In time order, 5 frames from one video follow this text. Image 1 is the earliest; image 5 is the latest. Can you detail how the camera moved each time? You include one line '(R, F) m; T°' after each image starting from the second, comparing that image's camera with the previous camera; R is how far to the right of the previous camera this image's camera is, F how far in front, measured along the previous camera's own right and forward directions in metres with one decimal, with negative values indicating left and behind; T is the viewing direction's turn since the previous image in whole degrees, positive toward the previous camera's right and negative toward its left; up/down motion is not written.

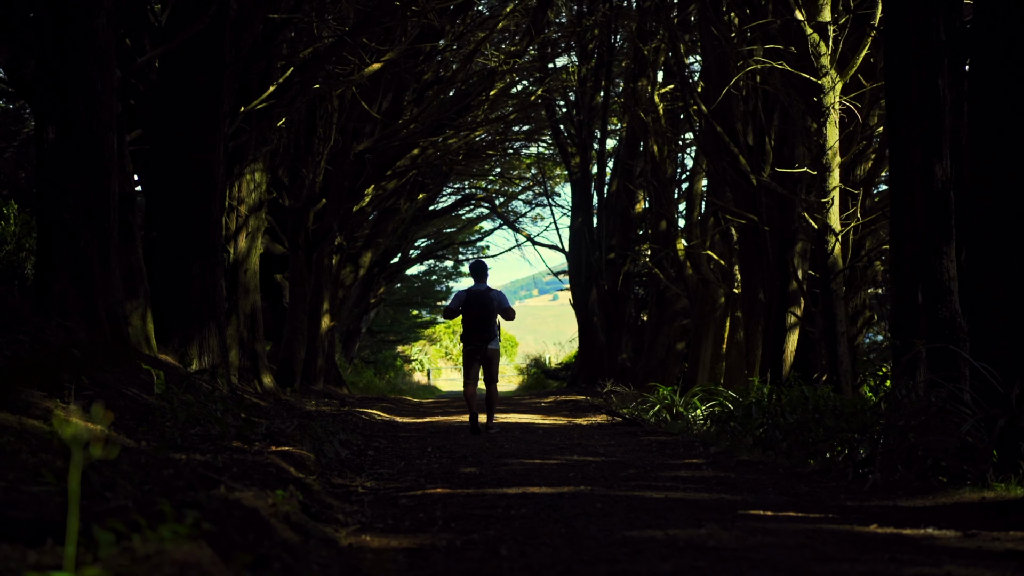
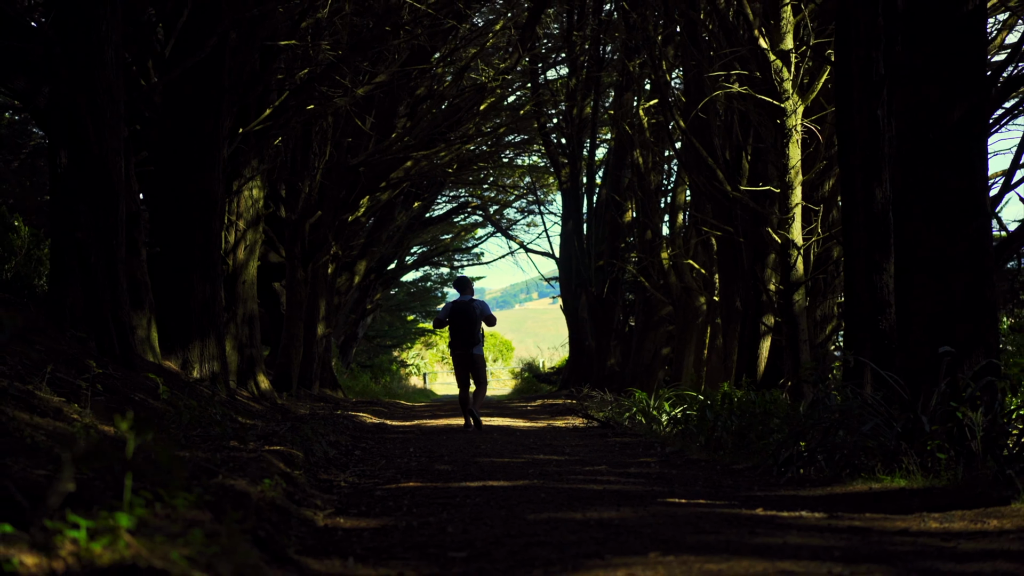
(+0.2, -0.7) m; 0°
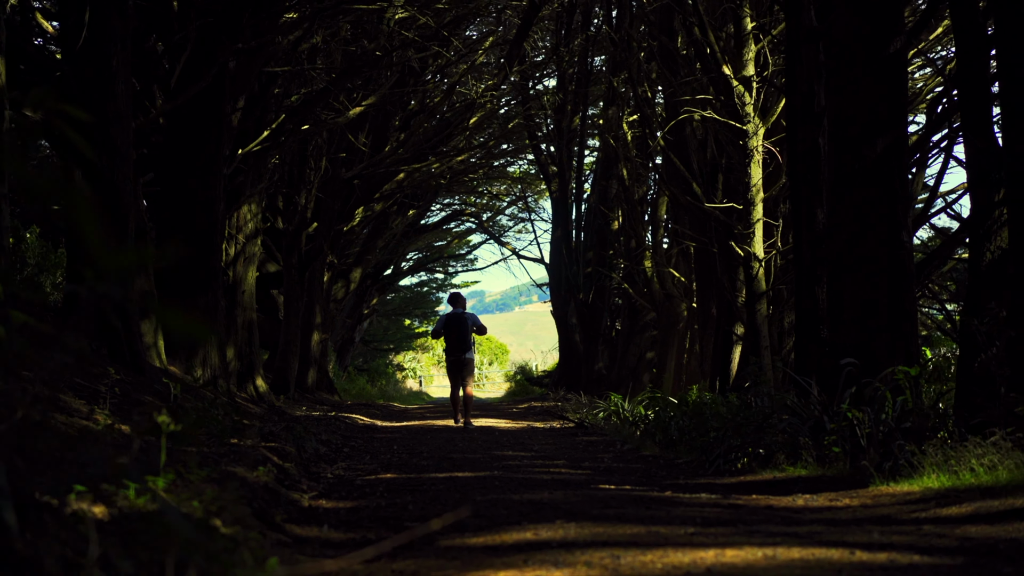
(+0.2, -0.9) m; 0°
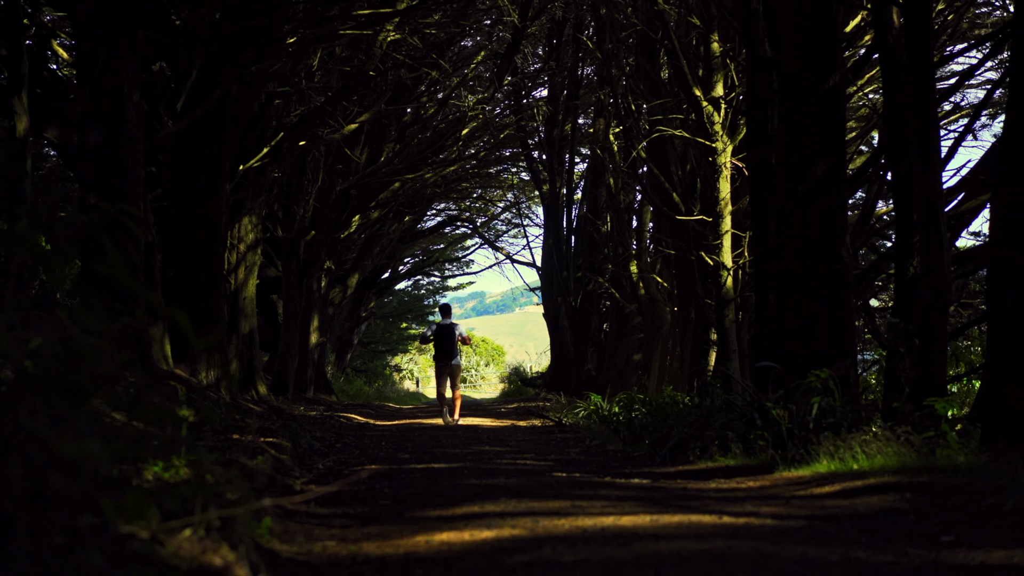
(+0.2, -0.8) m; 0°
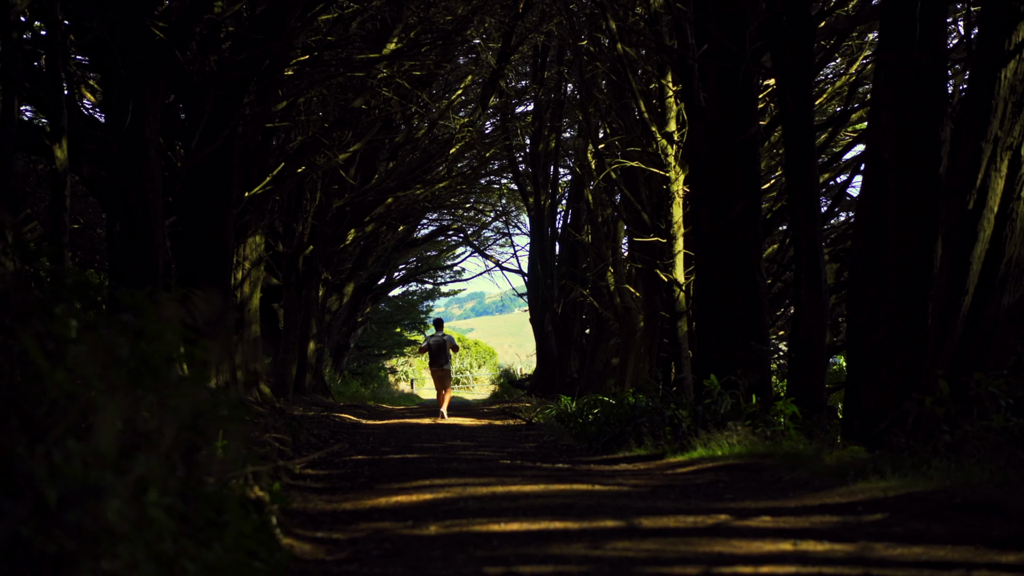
(+0.4, -1.6) m; 0°
